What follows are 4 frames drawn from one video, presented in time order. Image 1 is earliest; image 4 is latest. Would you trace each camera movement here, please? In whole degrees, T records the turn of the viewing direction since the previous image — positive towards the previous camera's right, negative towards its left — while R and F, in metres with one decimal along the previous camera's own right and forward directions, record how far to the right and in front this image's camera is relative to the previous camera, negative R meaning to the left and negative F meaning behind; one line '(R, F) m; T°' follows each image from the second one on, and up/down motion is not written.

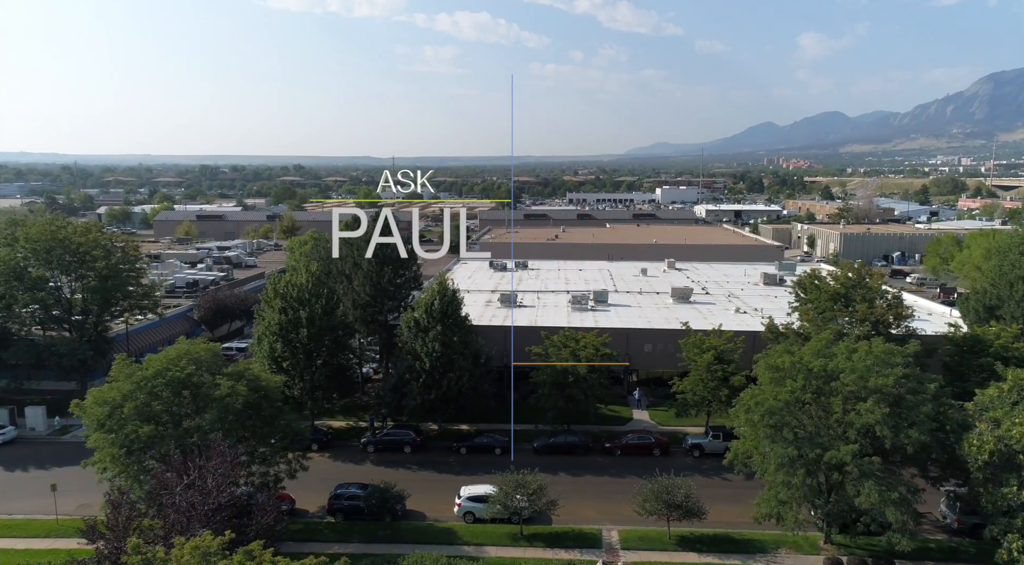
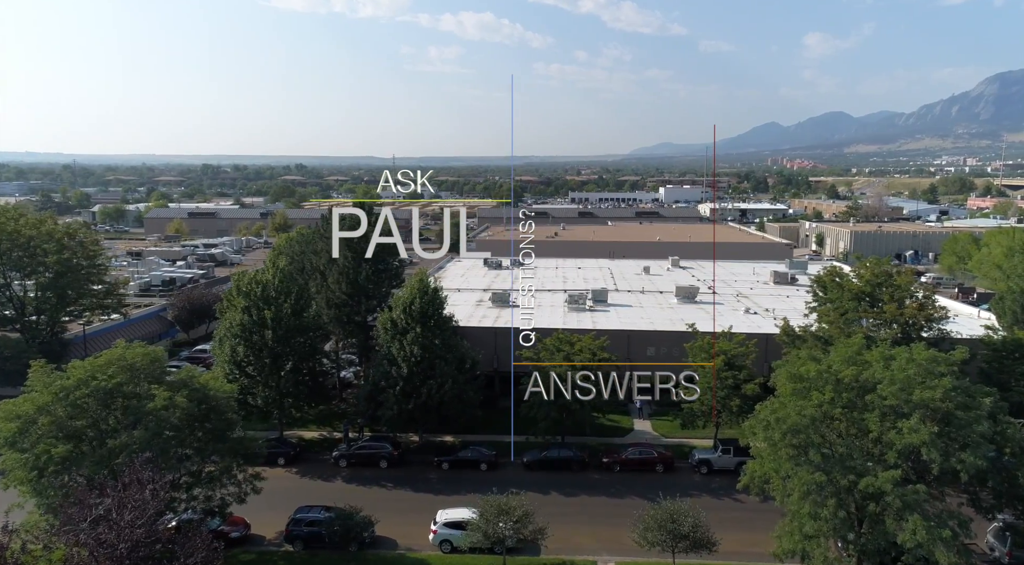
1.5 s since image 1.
(+0.5, +2.4) m; 0°
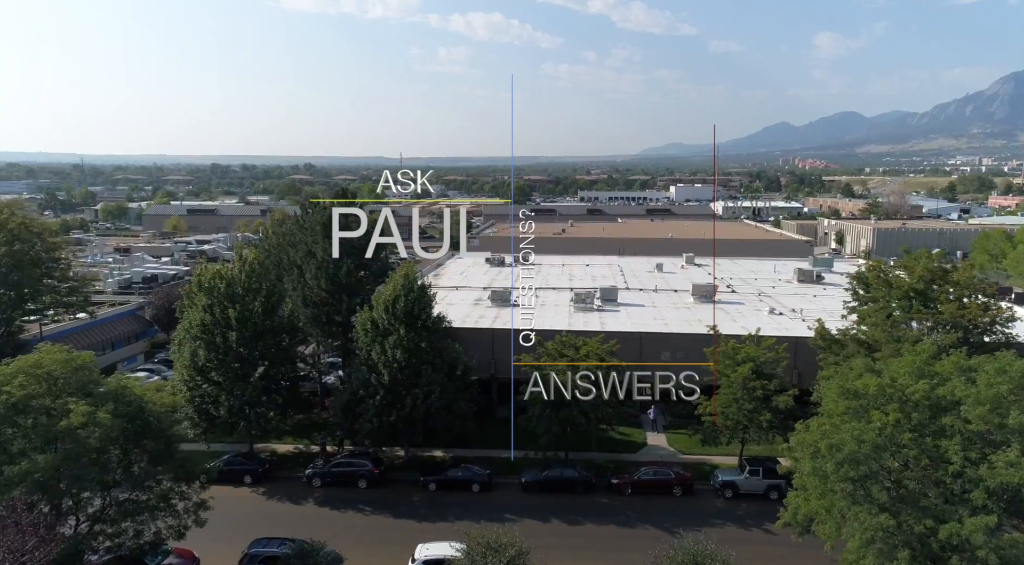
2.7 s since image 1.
(+0.4, +2.7) m; -1°
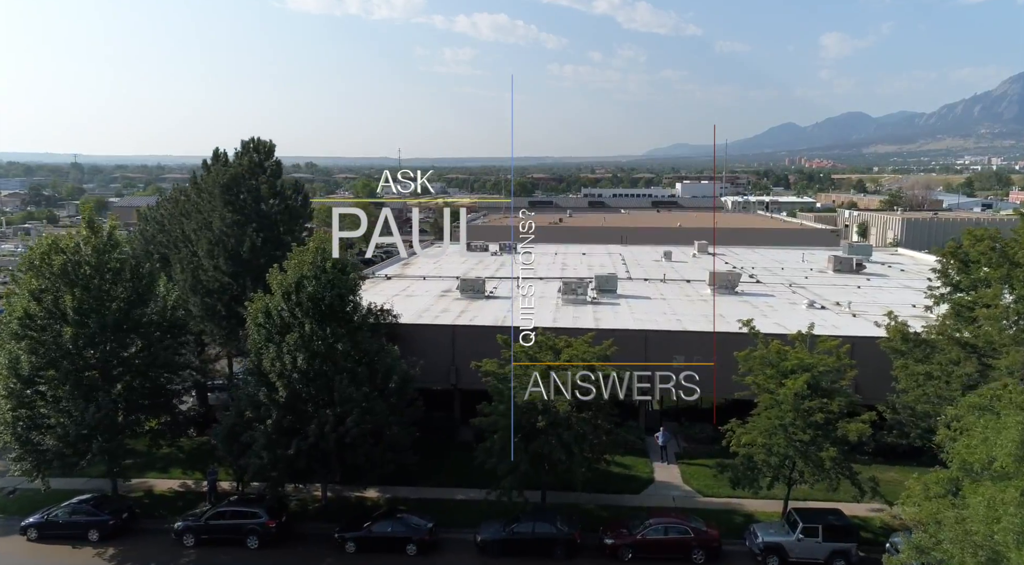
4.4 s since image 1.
(+1.1, +5.6) m; 0°
